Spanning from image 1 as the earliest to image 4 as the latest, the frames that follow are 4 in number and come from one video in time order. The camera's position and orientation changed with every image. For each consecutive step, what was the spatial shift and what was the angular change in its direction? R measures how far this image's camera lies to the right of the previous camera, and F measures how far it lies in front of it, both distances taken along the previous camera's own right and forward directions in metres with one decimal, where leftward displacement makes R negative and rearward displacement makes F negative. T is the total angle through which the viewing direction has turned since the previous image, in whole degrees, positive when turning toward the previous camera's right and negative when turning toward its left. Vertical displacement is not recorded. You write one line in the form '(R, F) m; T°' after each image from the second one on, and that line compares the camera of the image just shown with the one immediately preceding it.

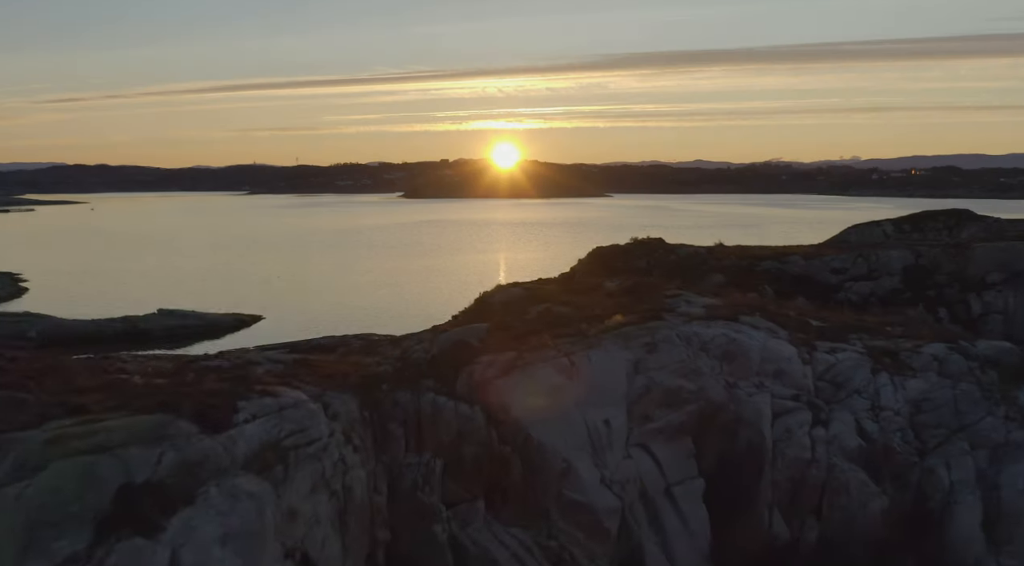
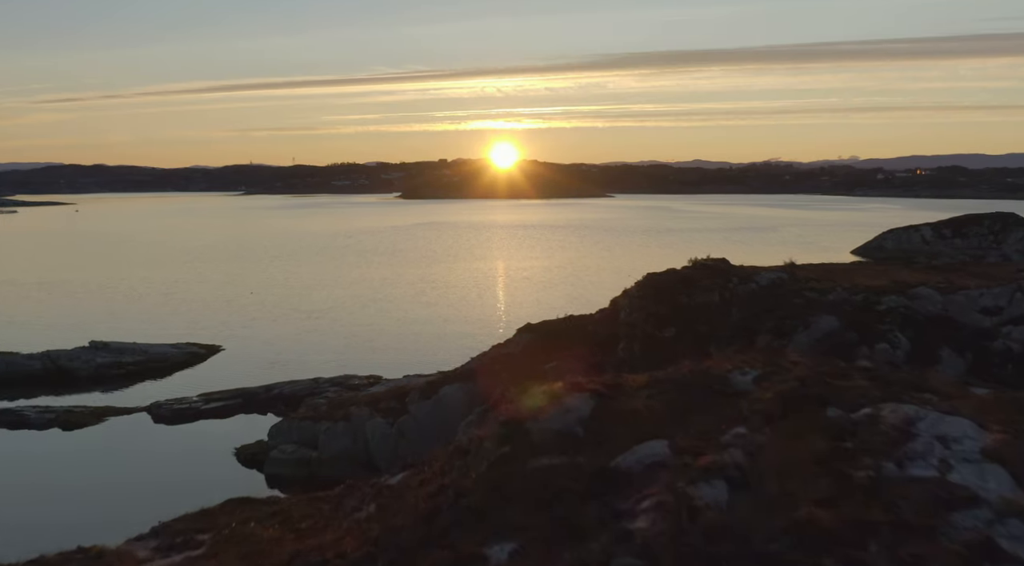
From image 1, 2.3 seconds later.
(-0.6, +7.6) m; 0°
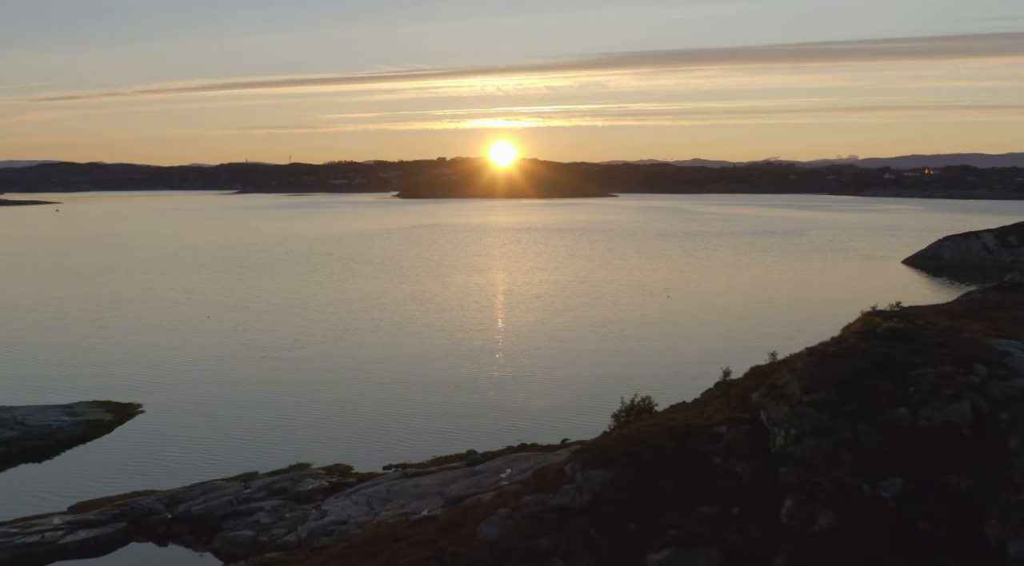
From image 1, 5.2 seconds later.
(-0.8, +9.6) m; 0°
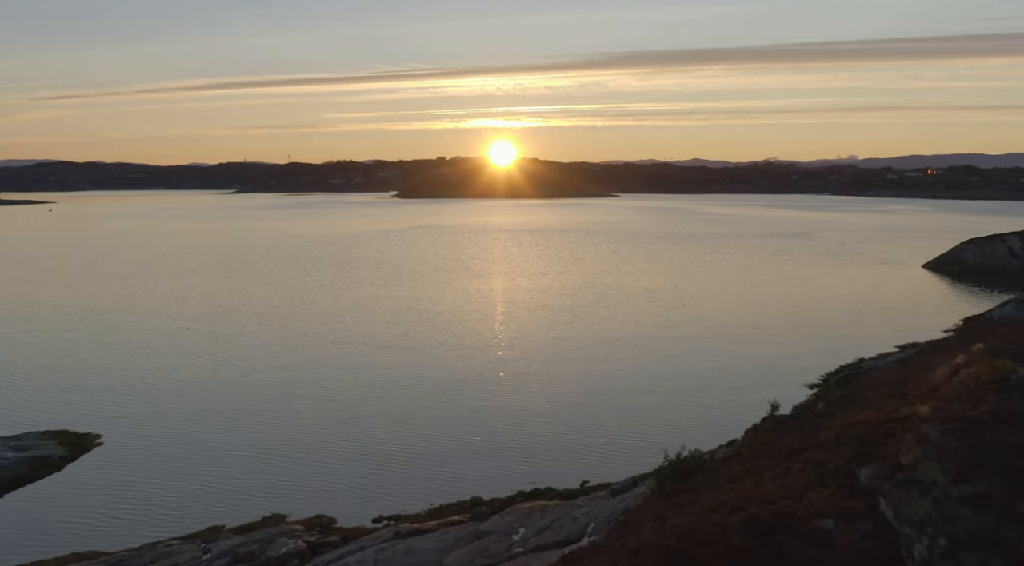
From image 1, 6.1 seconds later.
(-0.3, +3.2) m; 0°
